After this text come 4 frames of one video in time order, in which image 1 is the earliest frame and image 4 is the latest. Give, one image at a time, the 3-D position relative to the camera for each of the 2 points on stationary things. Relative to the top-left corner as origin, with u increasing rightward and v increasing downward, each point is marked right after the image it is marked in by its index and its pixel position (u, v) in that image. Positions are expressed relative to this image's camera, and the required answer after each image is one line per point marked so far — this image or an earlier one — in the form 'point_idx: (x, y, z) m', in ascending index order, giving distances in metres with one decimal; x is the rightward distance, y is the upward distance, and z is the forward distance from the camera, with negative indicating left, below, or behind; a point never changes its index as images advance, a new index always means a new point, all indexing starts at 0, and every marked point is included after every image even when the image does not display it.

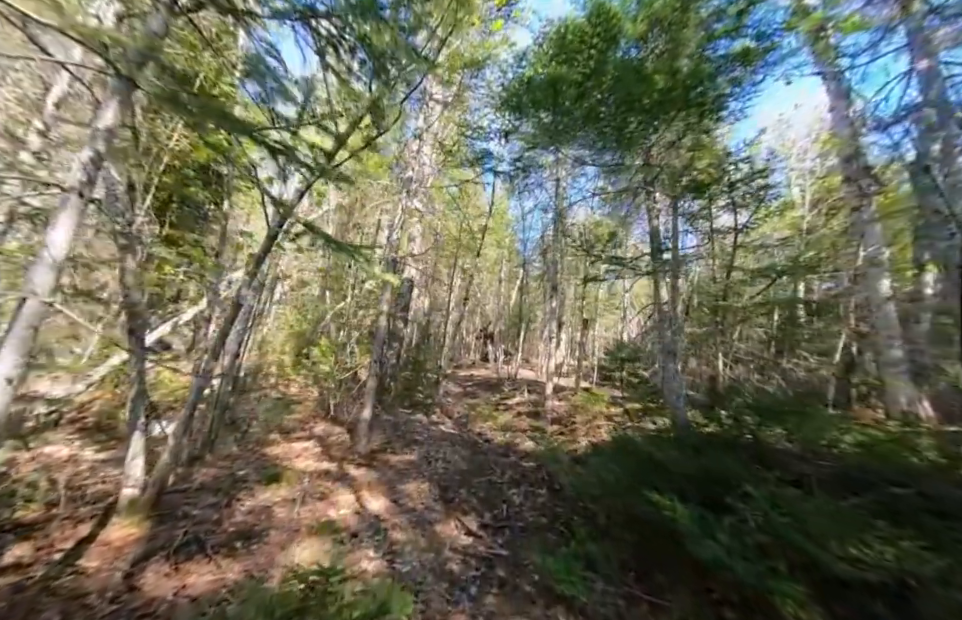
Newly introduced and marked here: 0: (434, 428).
0: (-1.1, -2.6, +8.0) m
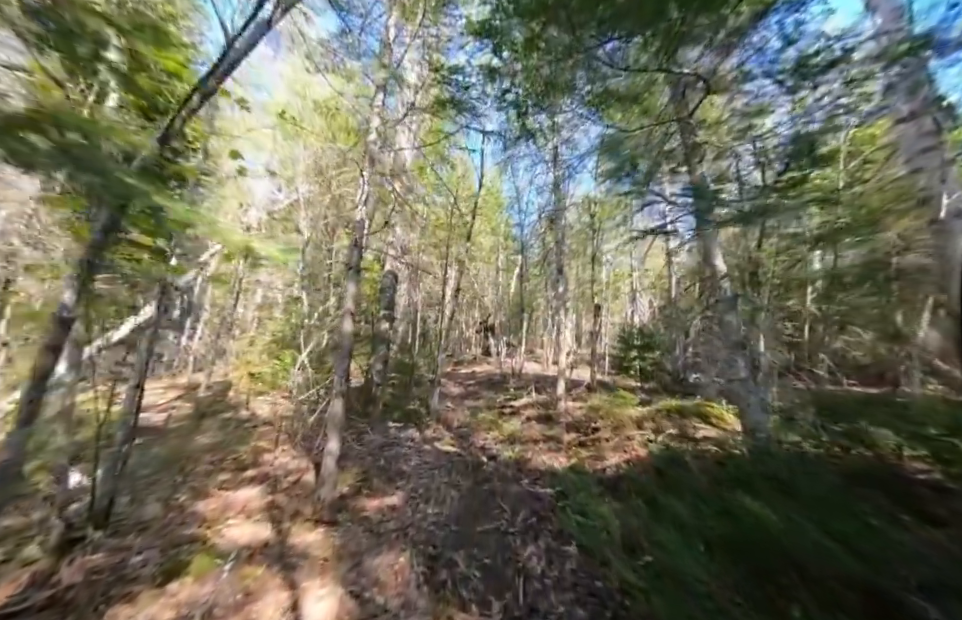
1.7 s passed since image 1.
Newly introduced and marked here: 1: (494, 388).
0: (-1.0, -2.5, +6.6) m
1: (+0.5, -2.9, +13.4) m
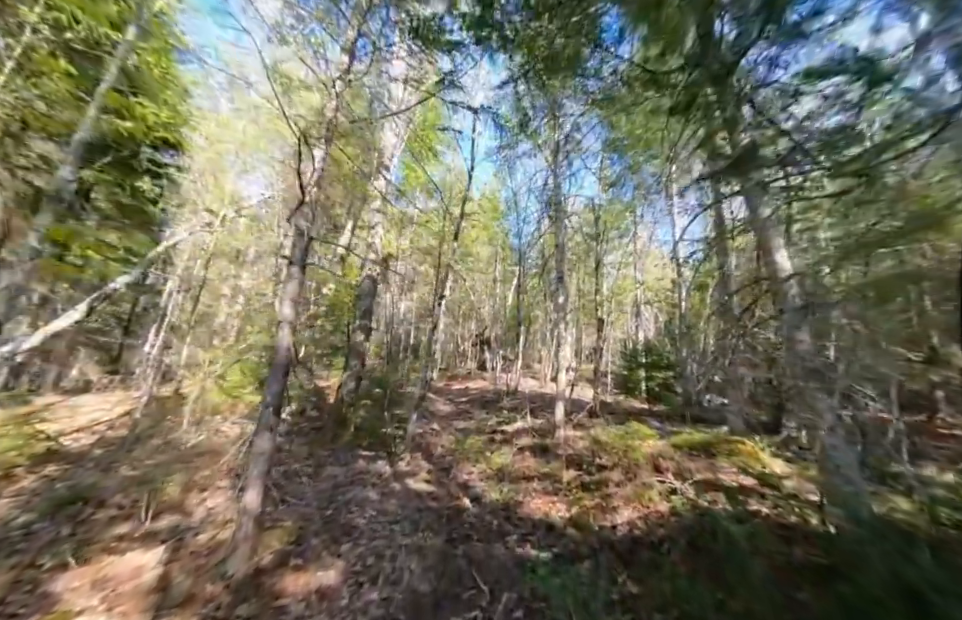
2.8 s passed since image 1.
0: (-1.3, -2.7, +5.4) m
1: (+0.2, -3.3, +12.2) m
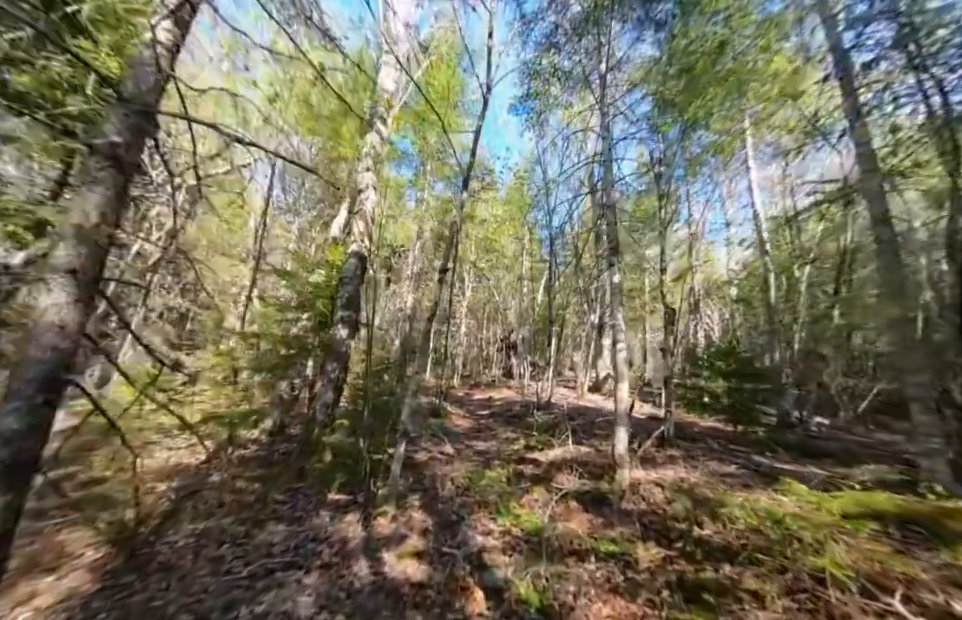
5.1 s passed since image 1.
0: (-1.1, -2.4, +3.3) m
1: (+0.9, -3.2, +9.9) m
